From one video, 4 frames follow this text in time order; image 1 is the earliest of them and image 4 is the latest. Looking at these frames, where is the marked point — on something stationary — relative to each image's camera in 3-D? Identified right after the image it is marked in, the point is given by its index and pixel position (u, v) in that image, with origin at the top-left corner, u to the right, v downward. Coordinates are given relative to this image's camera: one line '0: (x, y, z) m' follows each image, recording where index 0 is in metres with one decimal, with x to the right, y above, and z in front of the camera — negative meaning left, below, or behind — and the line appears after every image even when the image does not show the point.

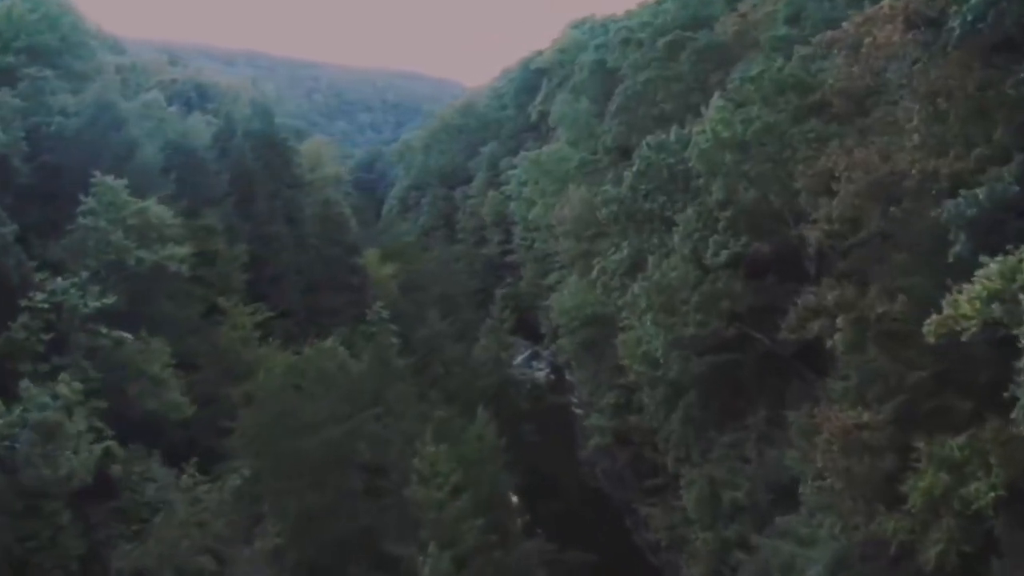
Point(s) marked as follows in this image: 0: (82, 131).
0: (-7.4, +2.7, +16.7) m
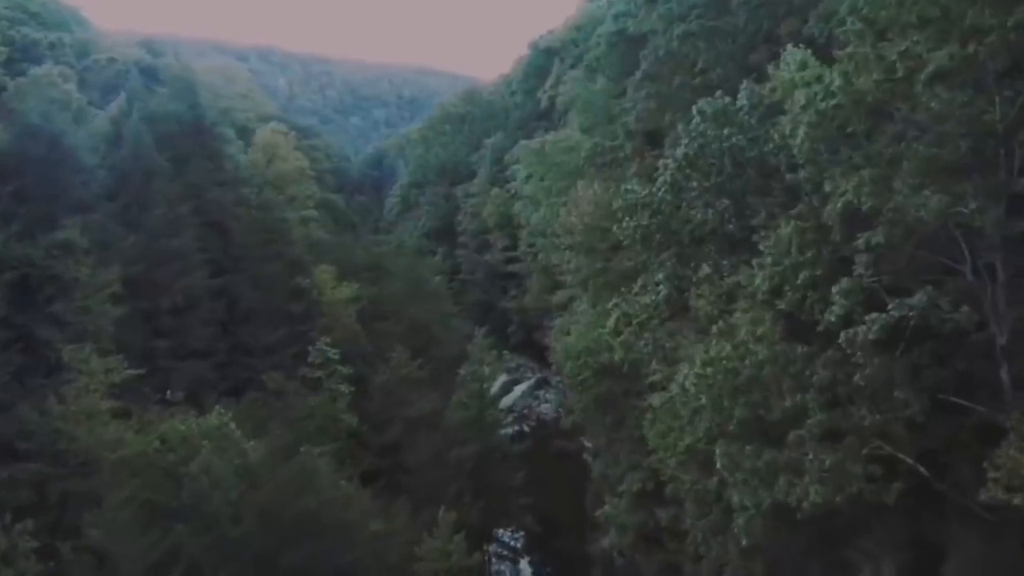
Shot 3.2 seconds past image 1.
0: (-7.7, +2.1, +10.9) m
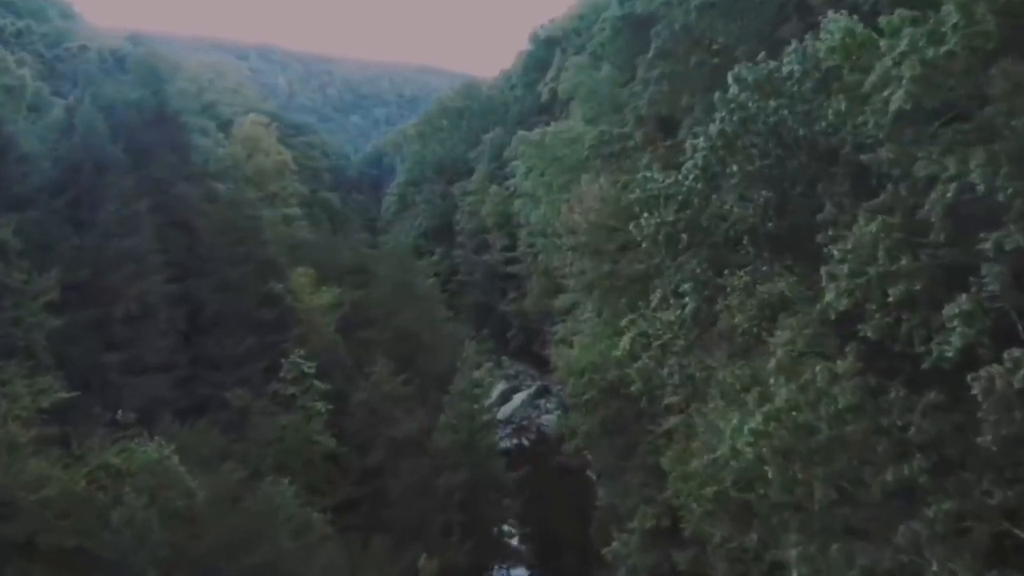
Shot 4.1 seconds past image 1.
0: (-7.8, +2.0, +9.0) m
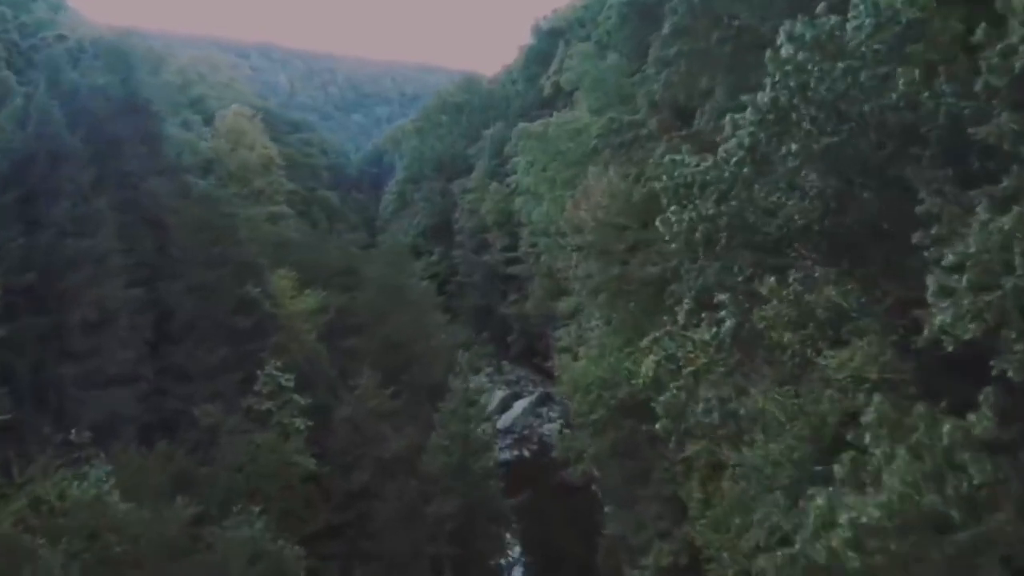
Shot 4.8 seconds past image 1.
0: (-7.8, +1.9, +7.5) m
